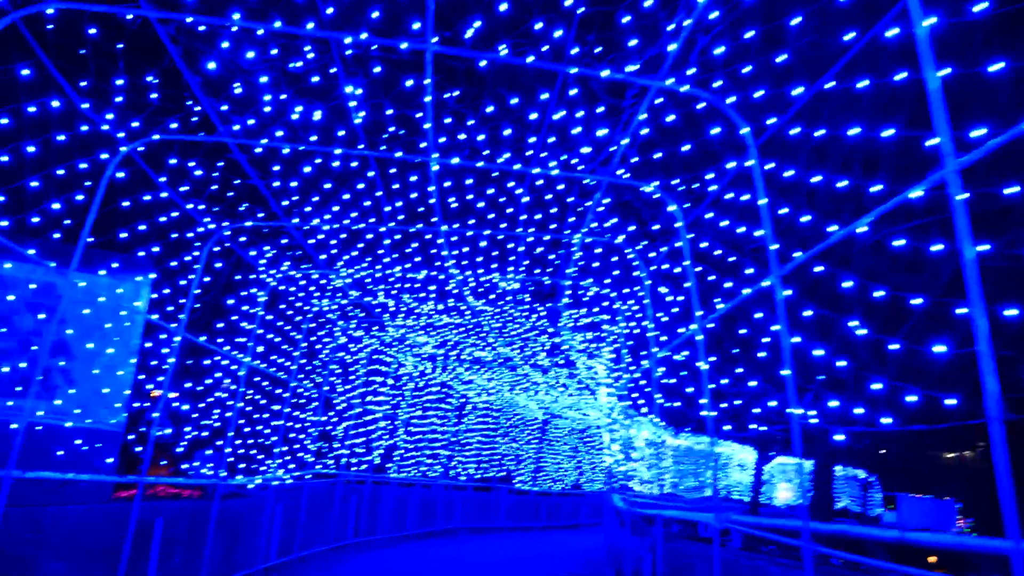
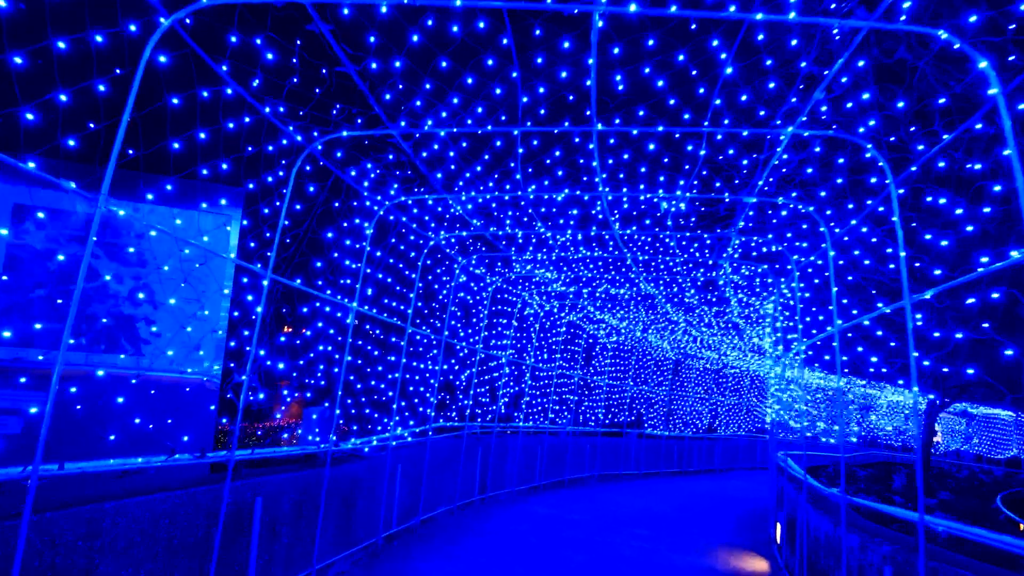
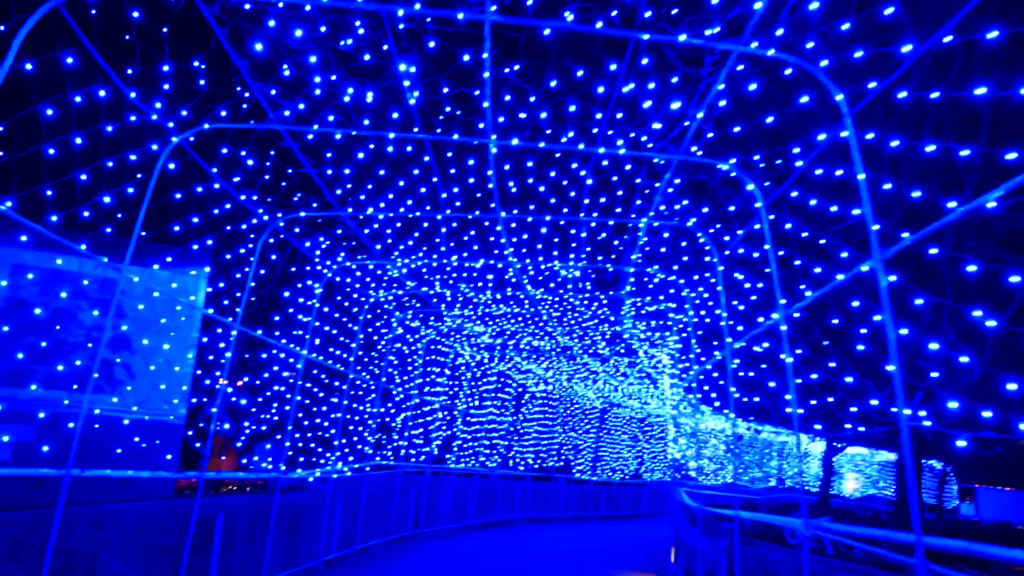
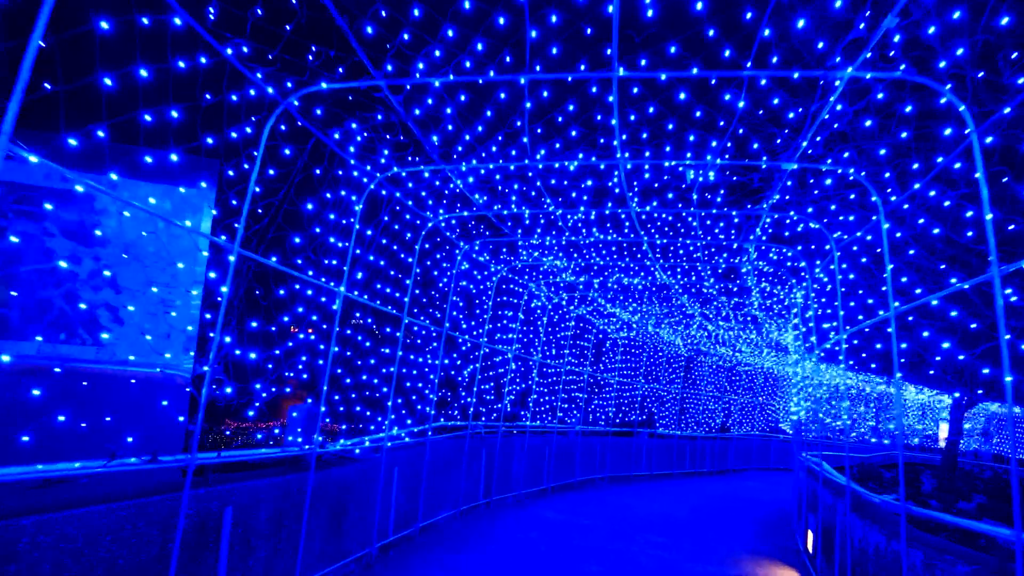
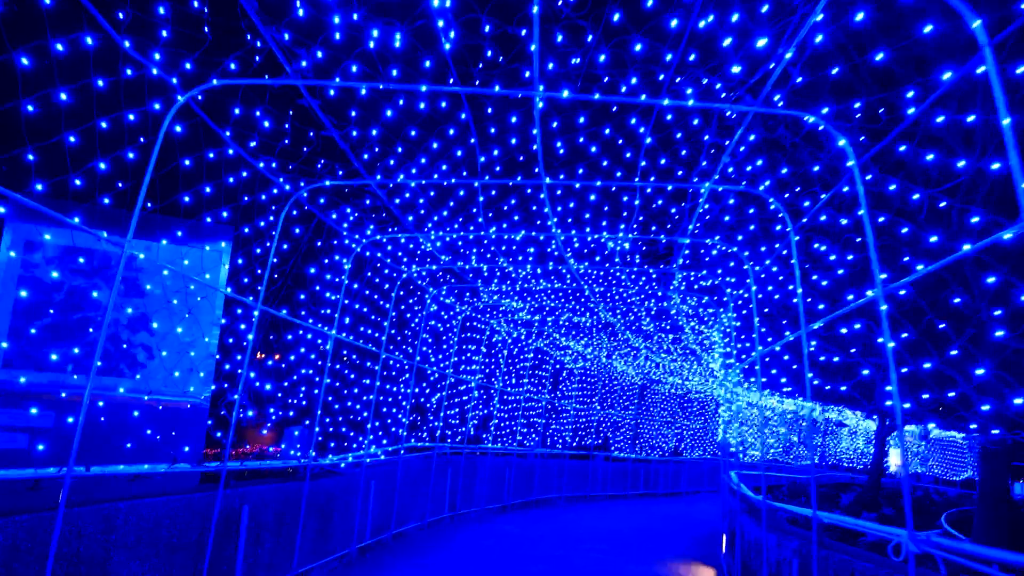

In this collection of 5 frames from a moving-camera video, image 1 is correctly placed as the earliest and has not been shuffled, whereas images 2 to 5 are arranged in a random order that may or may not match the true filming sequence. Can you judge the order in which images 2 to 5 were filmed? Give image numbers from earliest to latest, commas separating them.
3, 5, 2, 4
